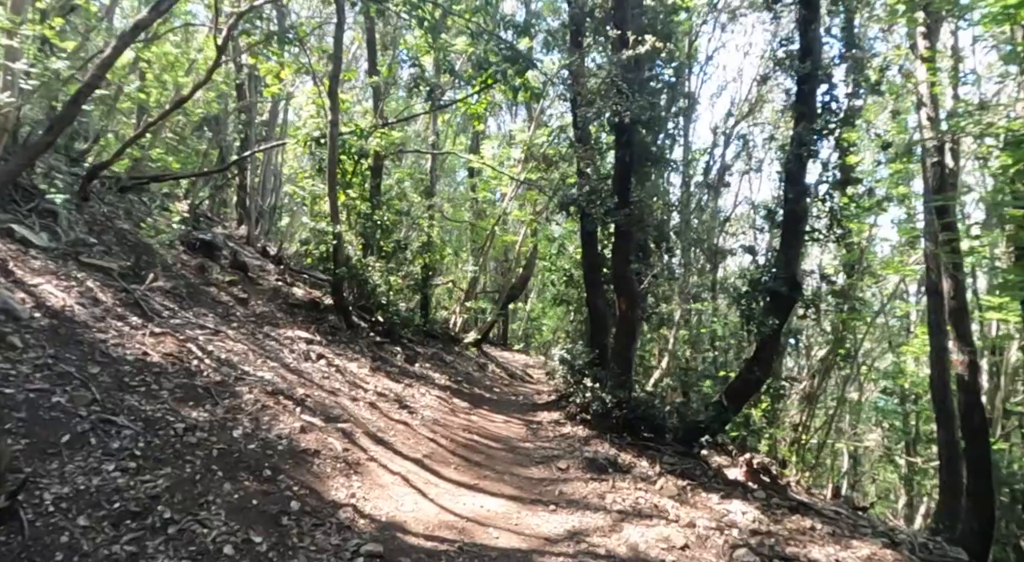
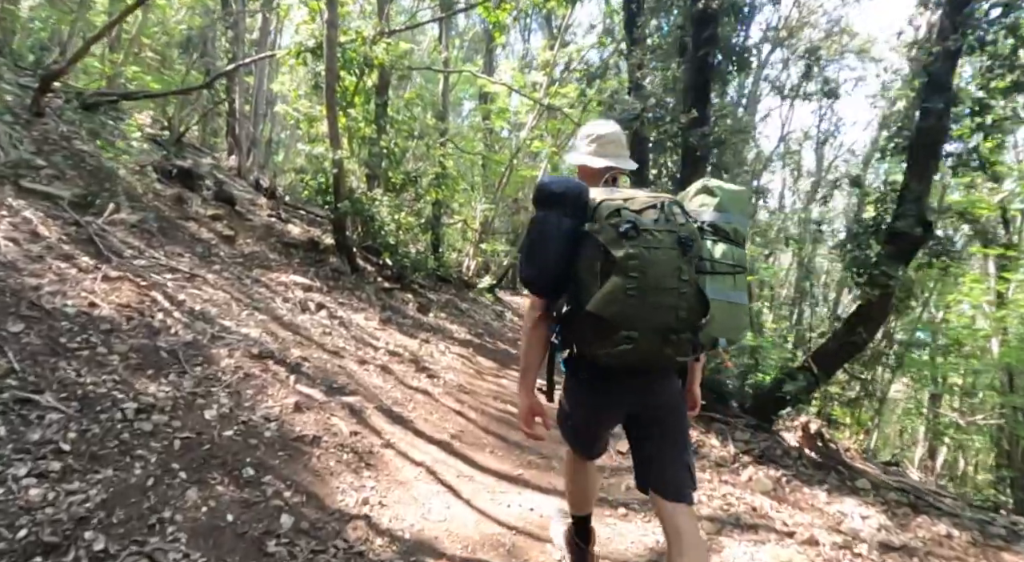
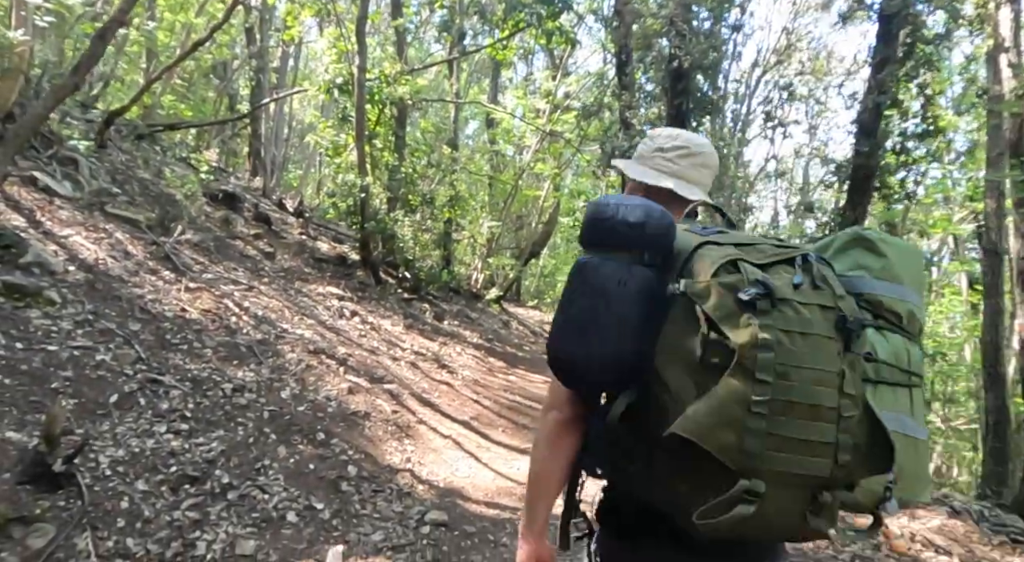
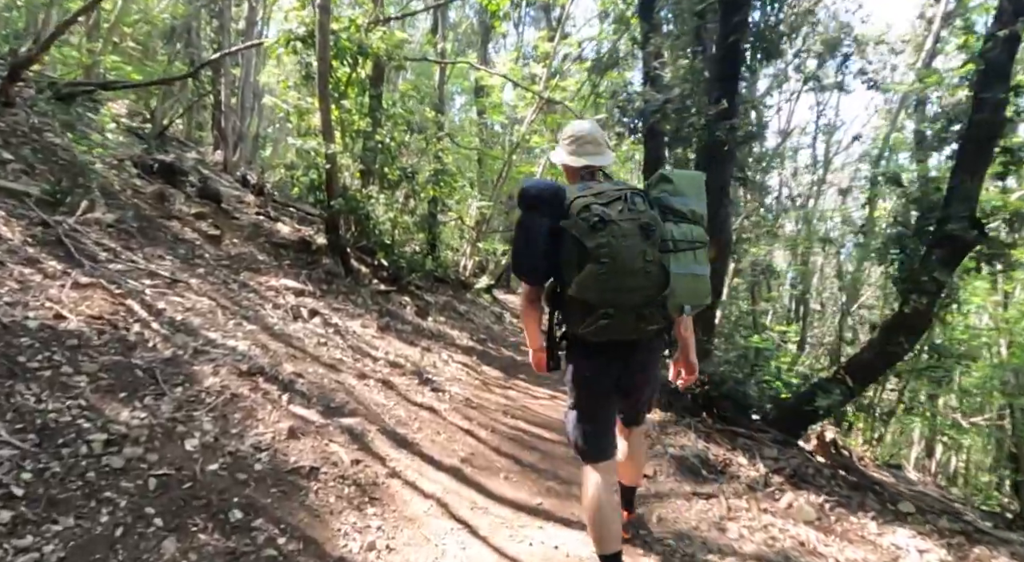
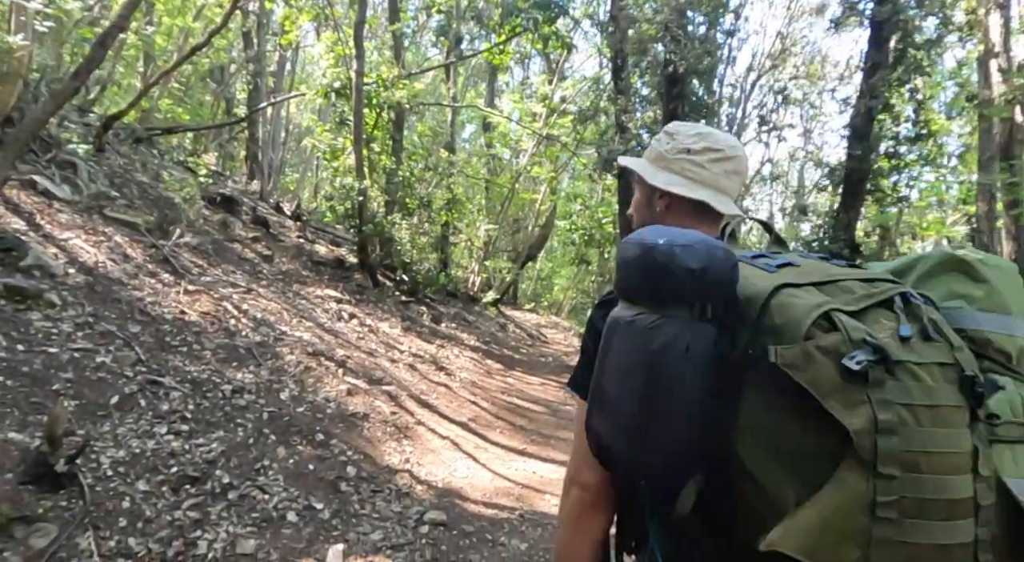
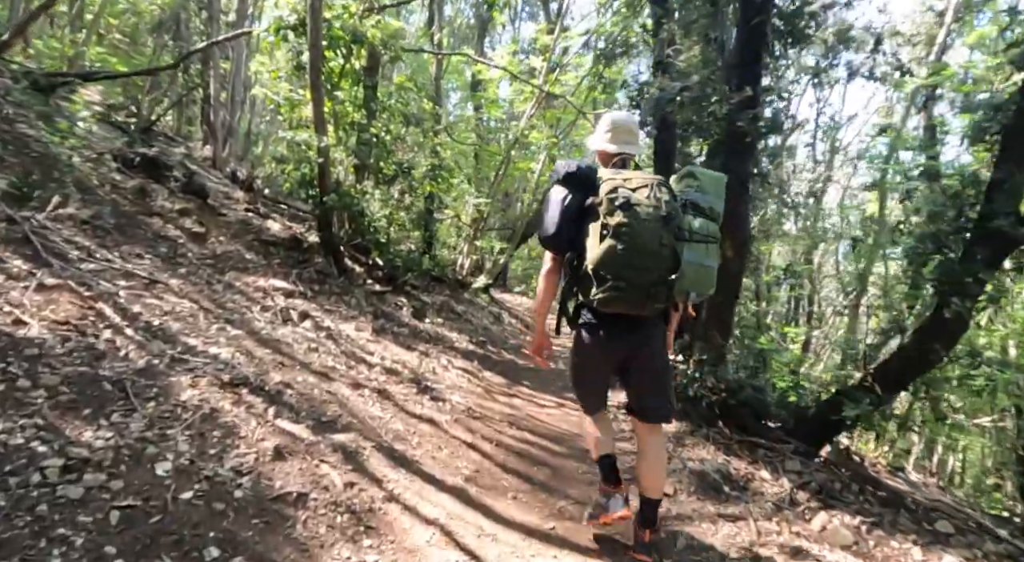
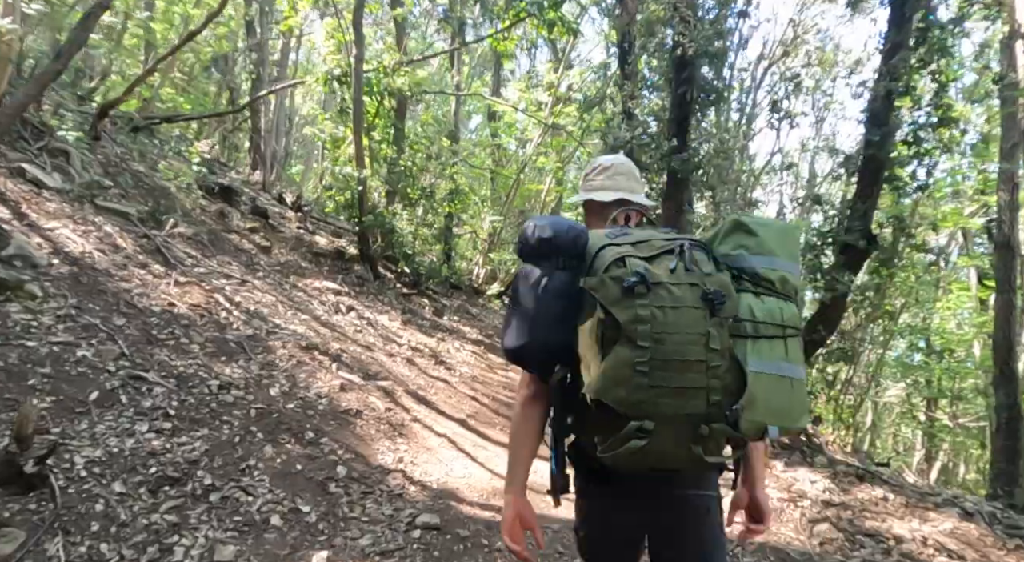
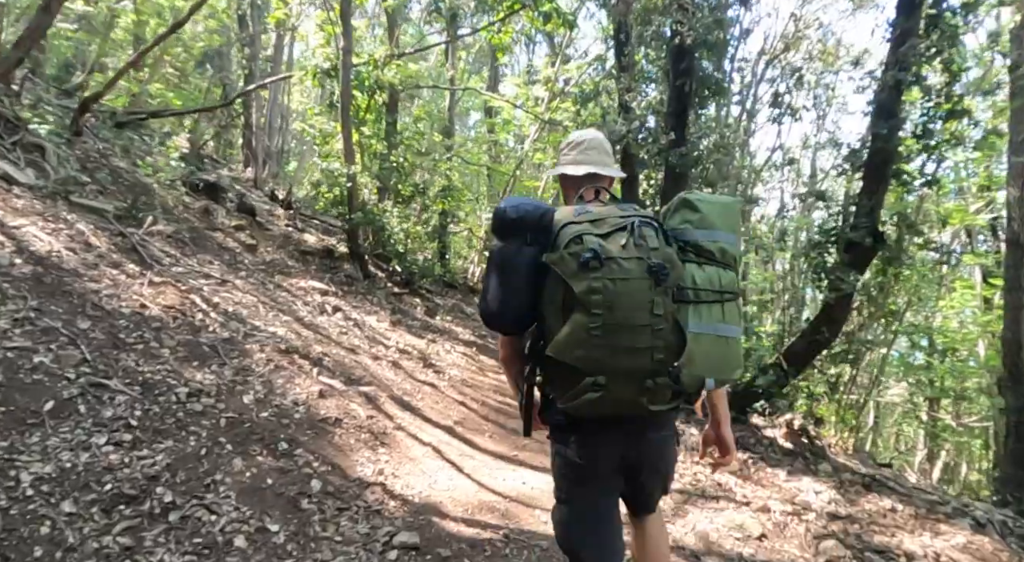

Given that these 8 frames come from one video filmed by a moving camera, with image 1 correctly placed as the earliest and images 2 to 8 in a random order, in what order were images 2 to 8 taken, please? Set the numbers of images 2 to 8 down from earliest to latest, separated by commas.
5, 3, 7, 8, 2, 4, 6
